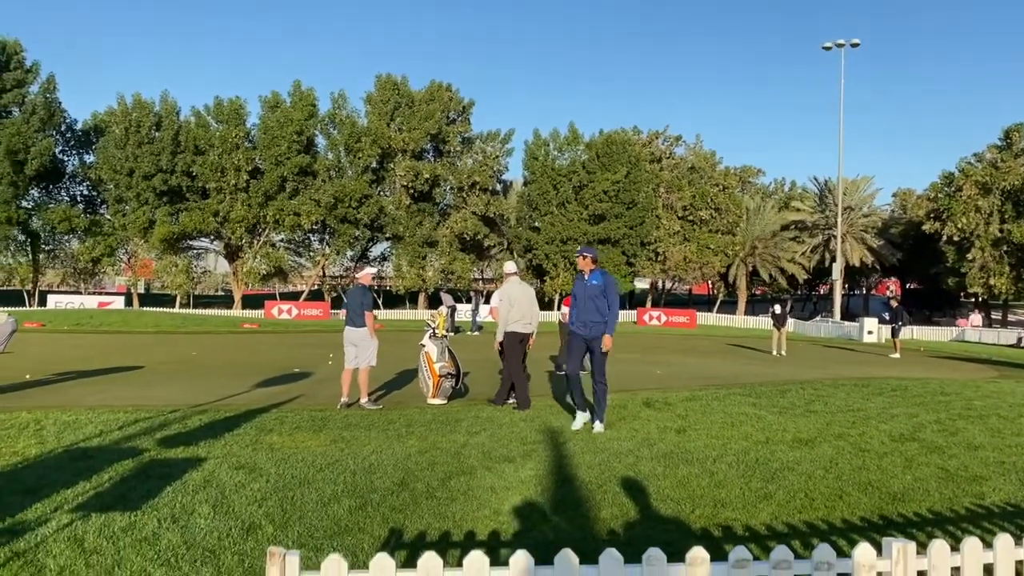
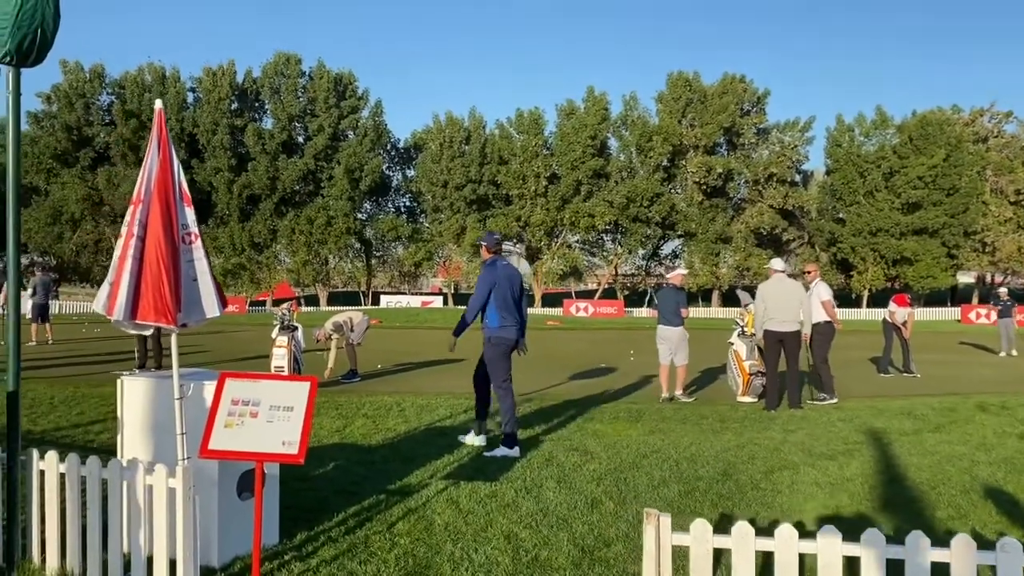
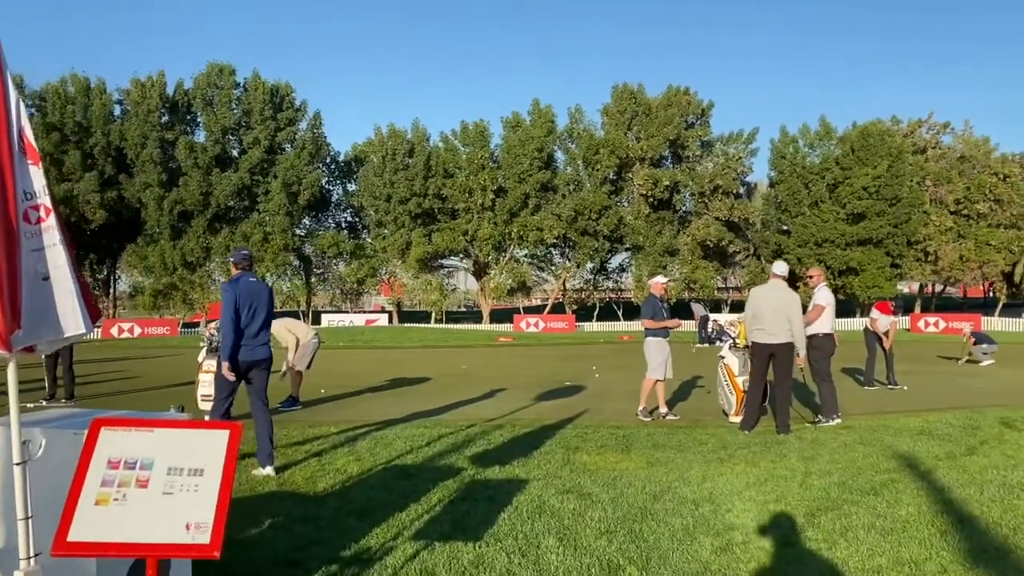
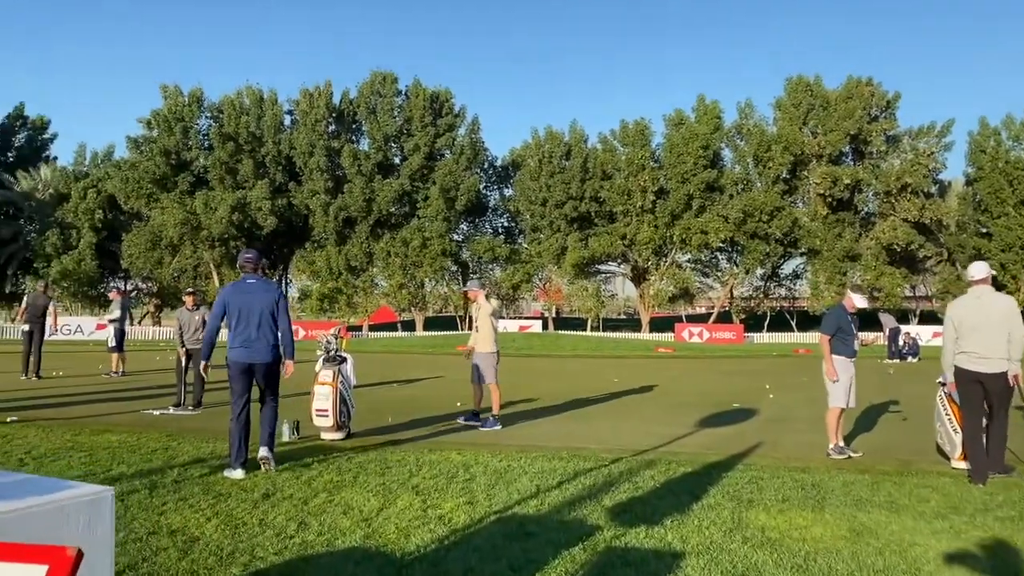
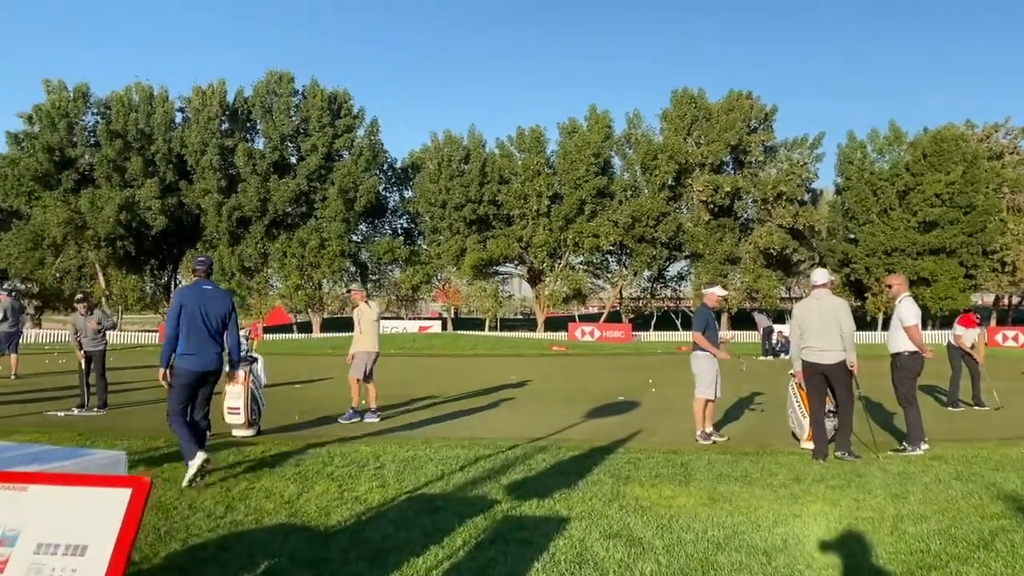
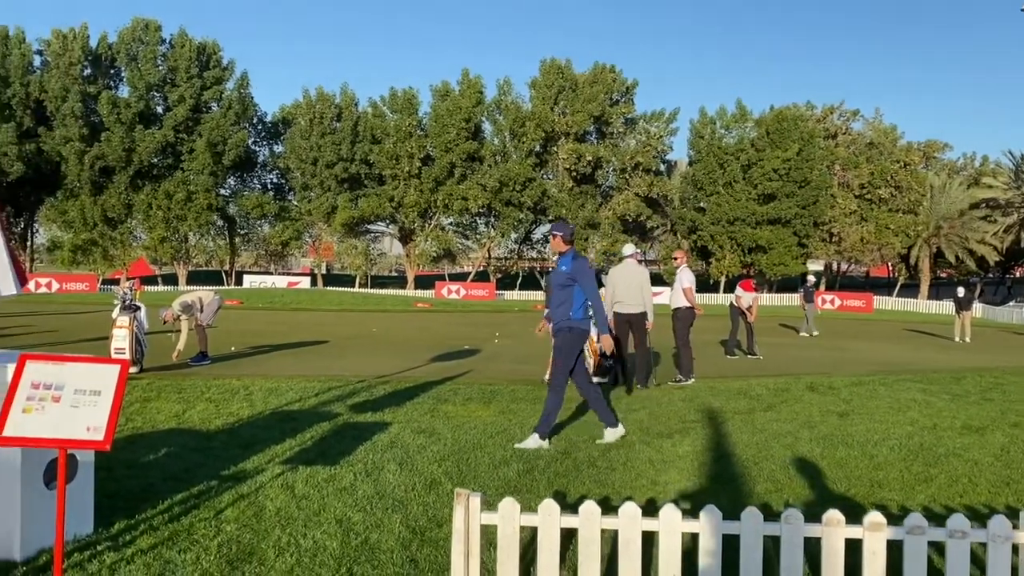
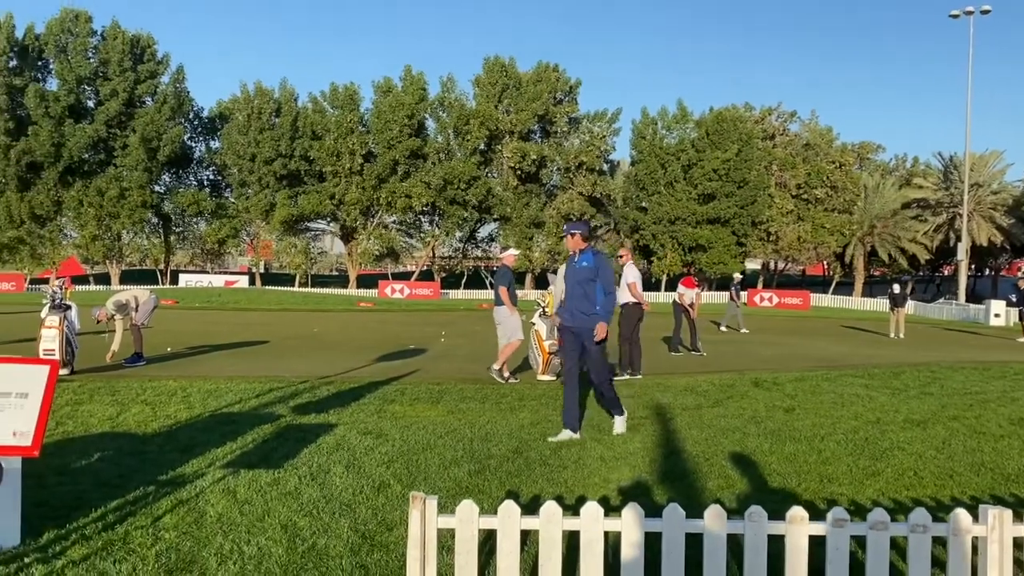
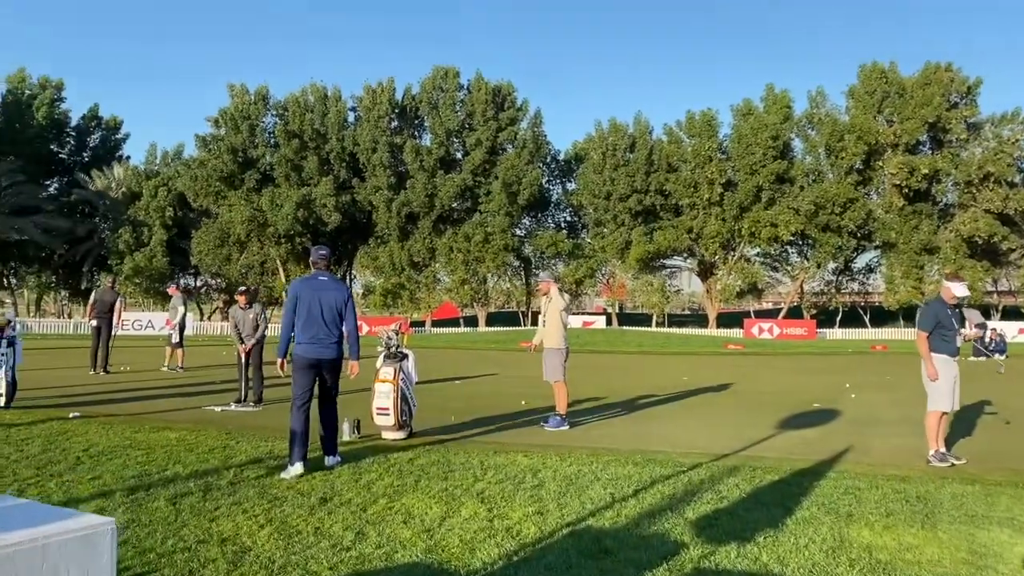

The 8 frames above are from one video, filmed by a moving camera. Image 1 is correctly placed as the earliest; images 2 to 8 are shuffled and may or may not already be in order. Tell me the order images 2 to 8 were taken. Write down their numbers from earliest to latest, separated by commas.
7, 6, 2, 3, 5, 4, 8
